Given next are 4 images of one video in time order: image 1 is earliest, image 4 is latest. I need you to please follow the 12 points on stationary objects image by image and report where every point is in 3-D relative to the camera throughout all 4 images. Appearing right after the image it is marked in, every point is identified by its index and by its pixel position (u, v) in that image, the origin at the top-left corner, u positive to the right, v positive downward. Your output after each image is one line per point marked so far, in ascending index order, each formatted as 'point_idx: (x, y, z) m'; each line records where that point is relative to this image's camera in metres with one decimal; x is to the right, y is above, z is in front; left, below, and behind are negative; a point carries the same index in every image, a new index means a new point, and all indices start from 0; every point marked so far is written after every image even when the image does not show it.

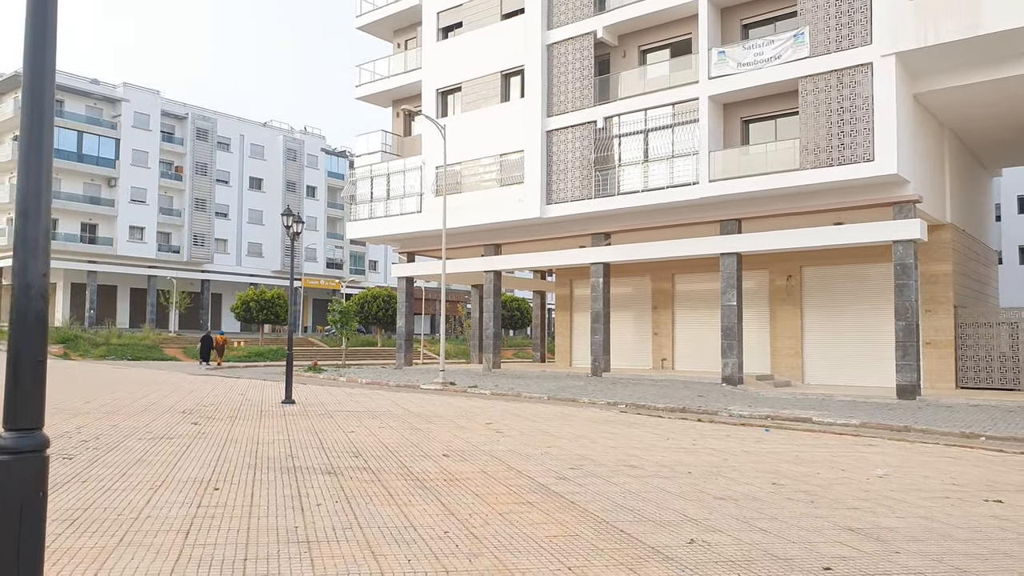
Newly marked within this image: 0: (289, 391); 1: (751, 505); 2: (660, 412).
0: (-4.5, -2.1, +14.9) m
1: (+2.2, -2.0, +6.9) m
2: (+3.3, -2.8, +16.4) m
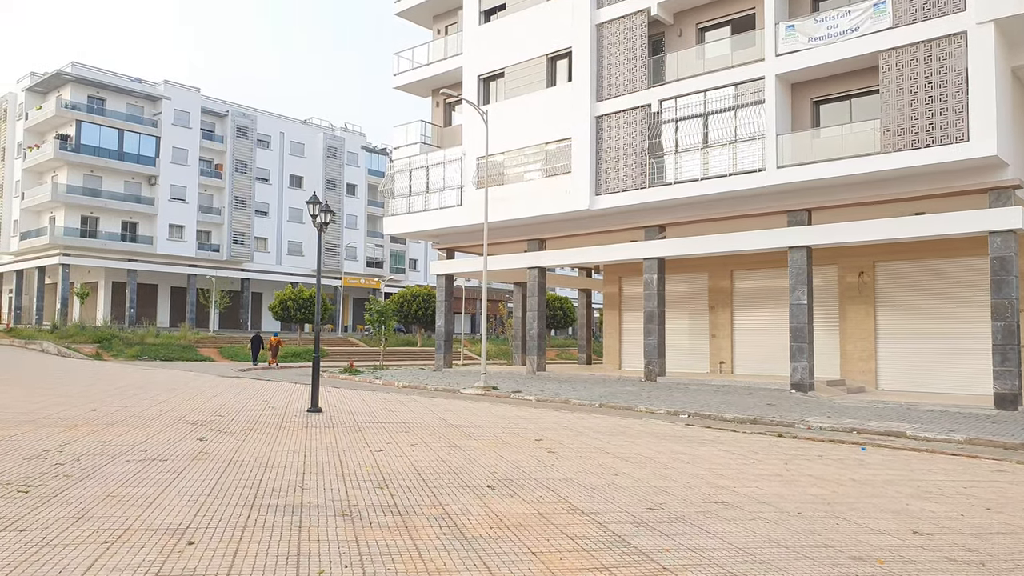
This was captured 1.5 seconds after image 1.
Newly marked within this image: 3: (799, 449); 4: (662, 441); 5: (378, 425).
0: (-3.6, -2.0, +13.4) m
1: (+2.7, -1.9, +5.1) m
2: (+4.3, -2.7, +14.6) m
3: (+4.3, -2.4, +11.1) m
4: (+2.2, -2.3, +11.1) m
5: (-2.1, -2.2, +11.6) m
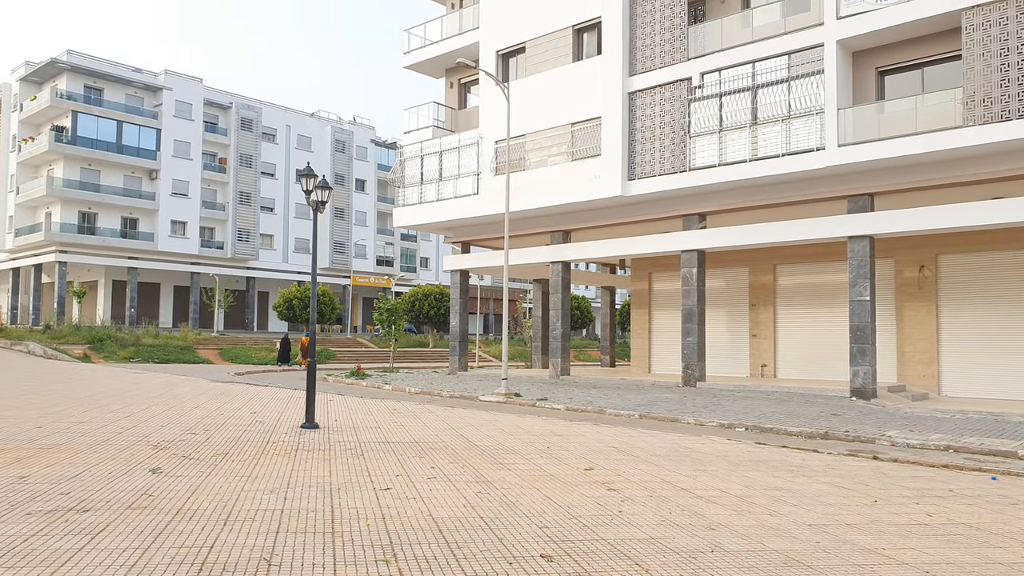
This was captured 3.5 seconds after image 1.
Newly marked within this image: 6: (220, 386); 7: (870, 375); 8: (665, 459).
0: (-3.1, -1.9, +11.3) m
1: (+3.1, -1.8, +2.8) m
2: (+4.8, -2.5, +12.3) m
3: (+4.8, -2.3, +8.8) m
4: (+2.7, -2.2, +8.8) m
5: (-1.6, -2.0, +9.4) m
6: (-7.4, -2.5, +18.8) m
7: (+8.6, -2.1, +17.8) m
8: (+1.9, -2.1, +9.3) m
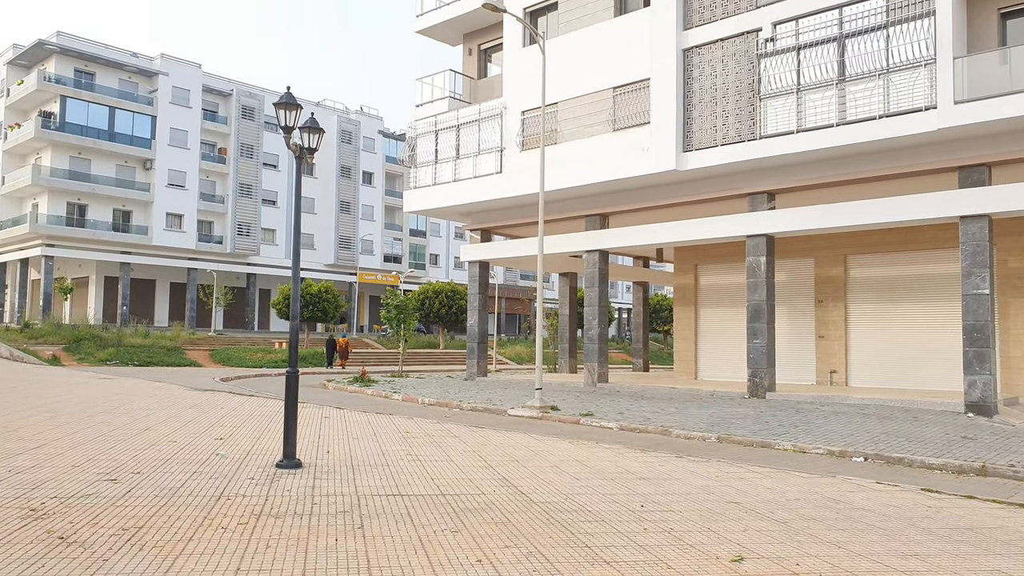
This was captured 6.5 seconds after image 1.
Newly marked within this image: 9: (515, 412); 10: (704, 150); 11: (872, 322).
0: (-2.4, -1.7, +8.0) m
1: (+3.7, -1.6, -0.5) m
2: (+5.5, -2.3, +8.9) m
3: (+5.5, -2.1, +5.4) m
4: (+3.4, -2.0, +5.5) m
5: (-0.9, -1.8, +6.1) m
6: (-6.7, -2.3, +15.6) m
7: (+9.4, -1.9, +14.4) m
8: (+2.6, -1.9, +5.9) m
9: (+0.1, -2.5, +15.0) m
10: (+4.5, +3.2, +17.5) m
11: (+9.7, -0.9, +19.7) m
